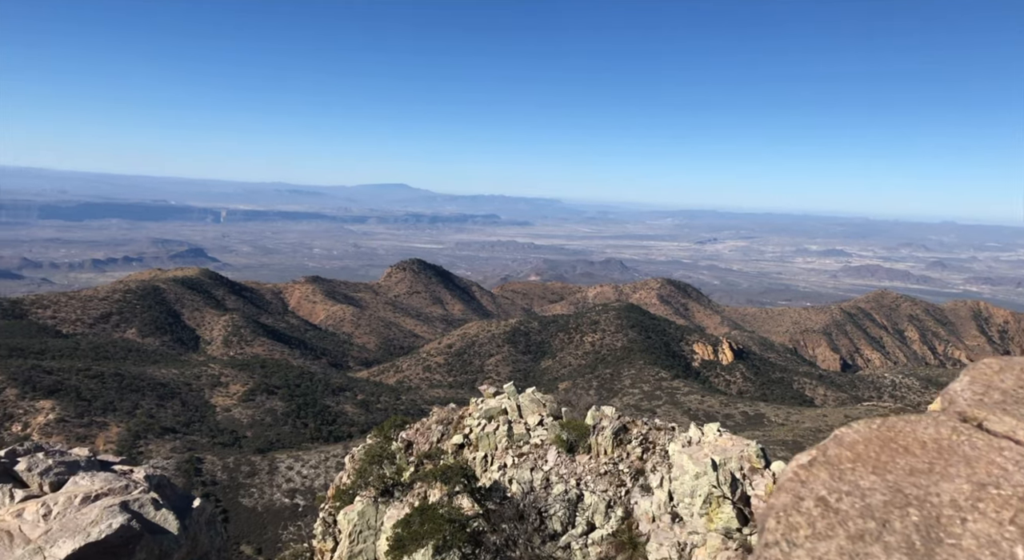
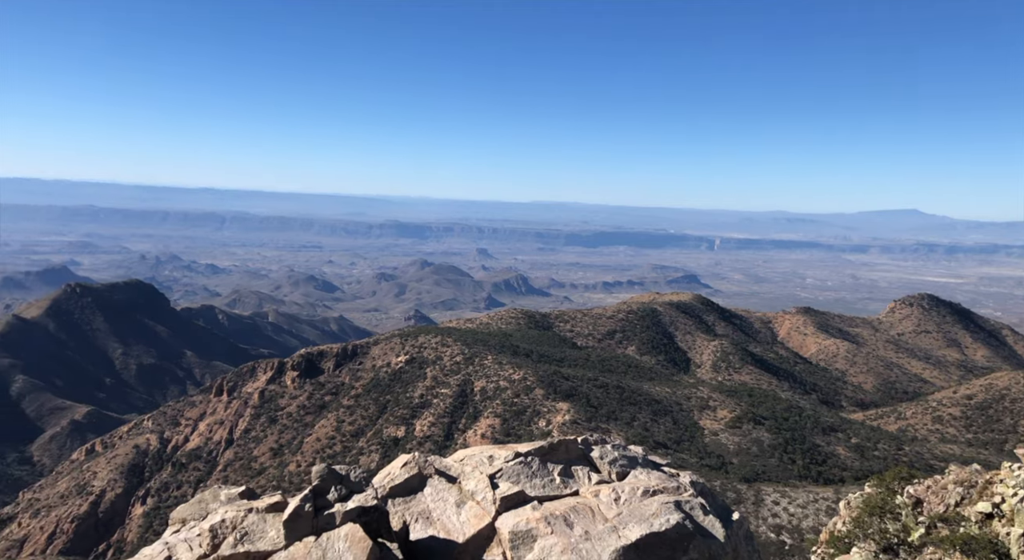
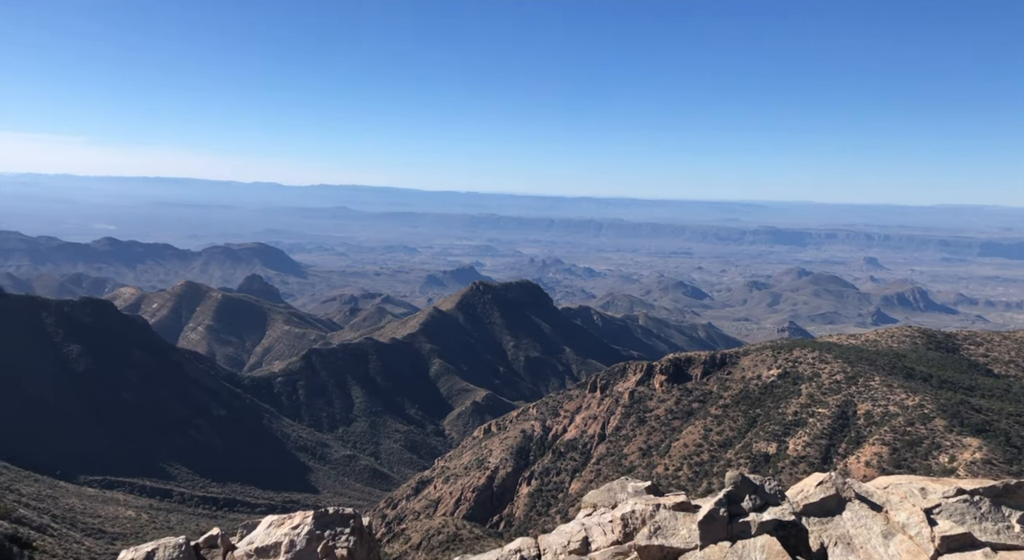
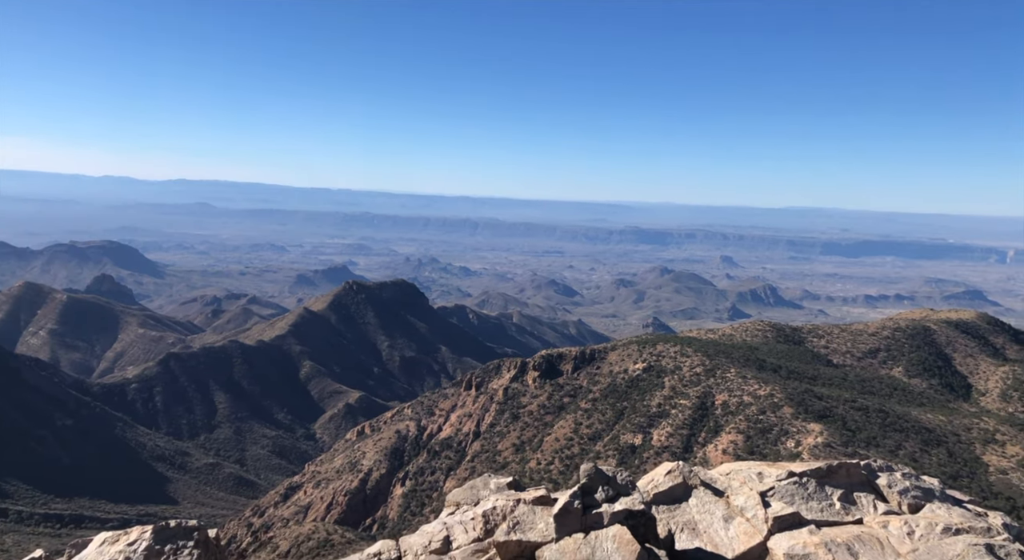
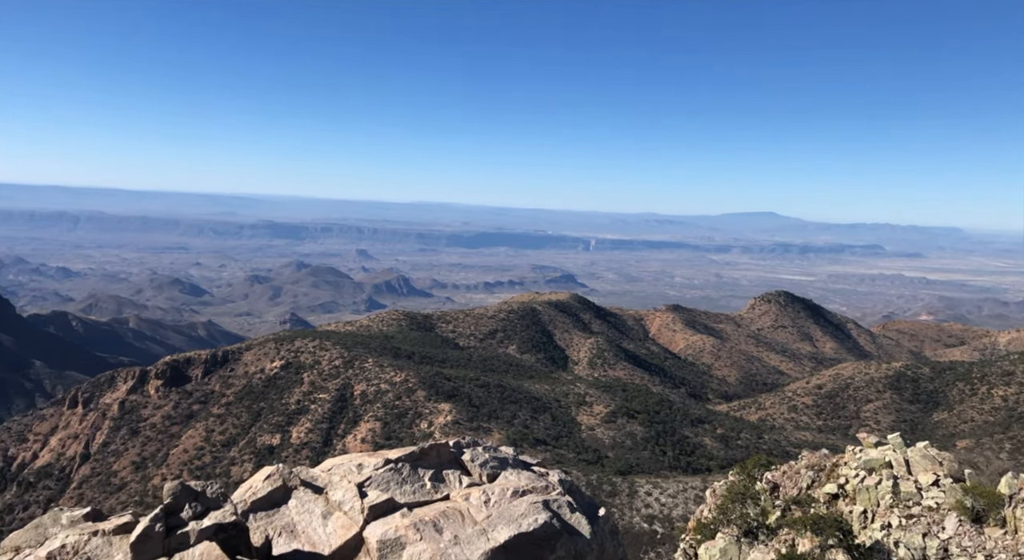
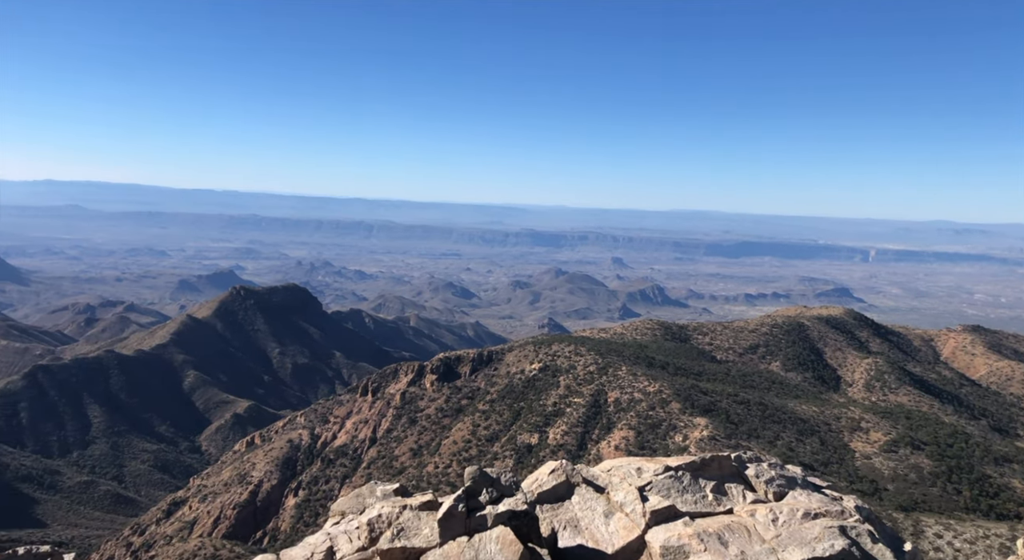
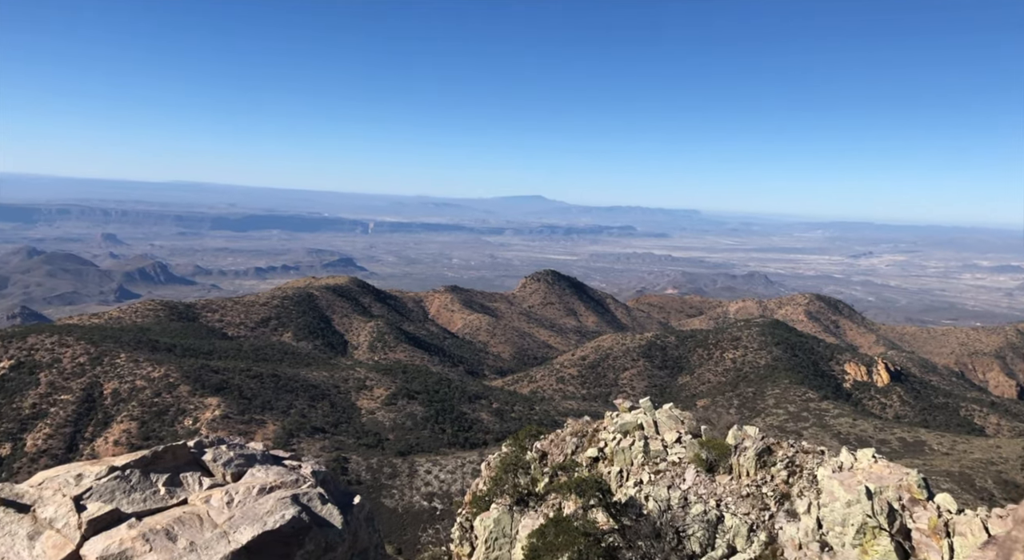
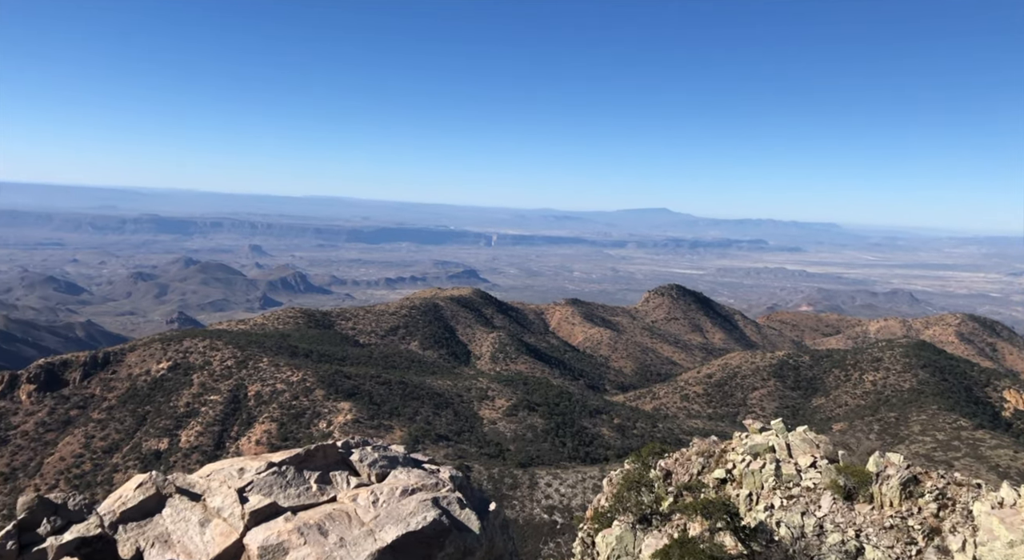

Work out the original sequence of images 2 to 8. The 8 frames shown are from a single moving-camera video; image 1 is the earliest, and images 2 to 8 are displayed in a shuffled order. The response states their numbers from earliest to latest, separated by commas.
7, 8, 5, 2, 6, 4, 3
